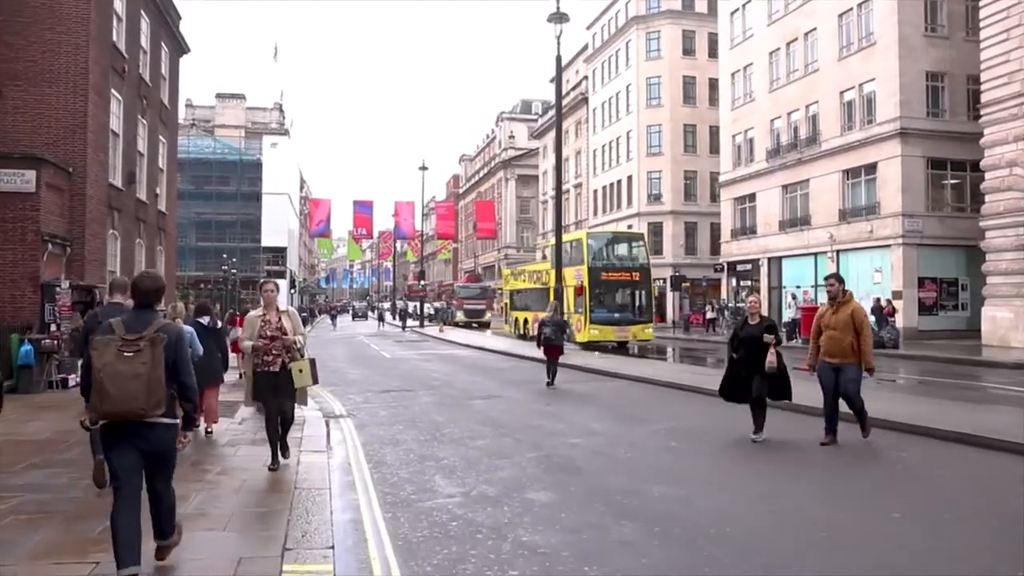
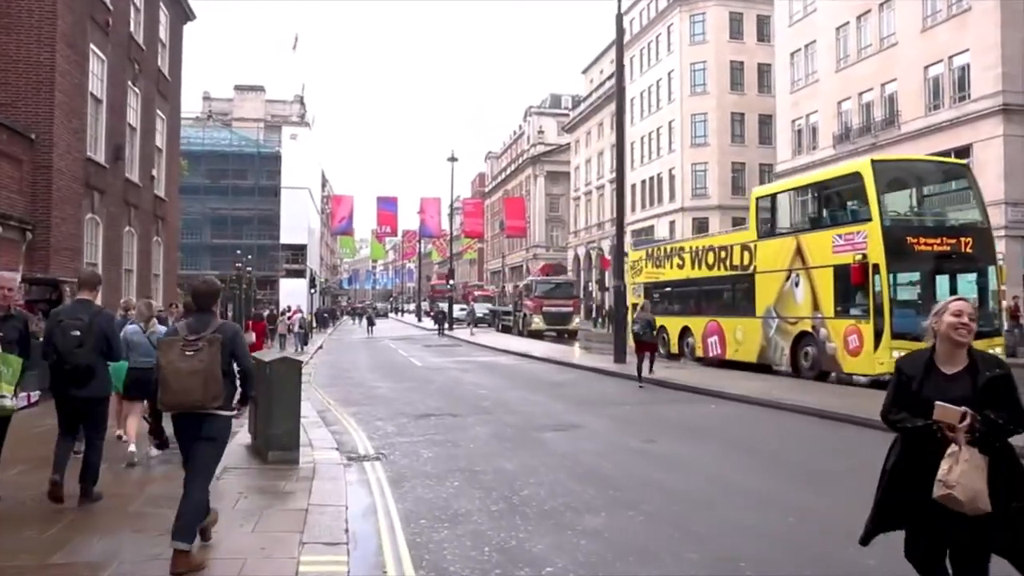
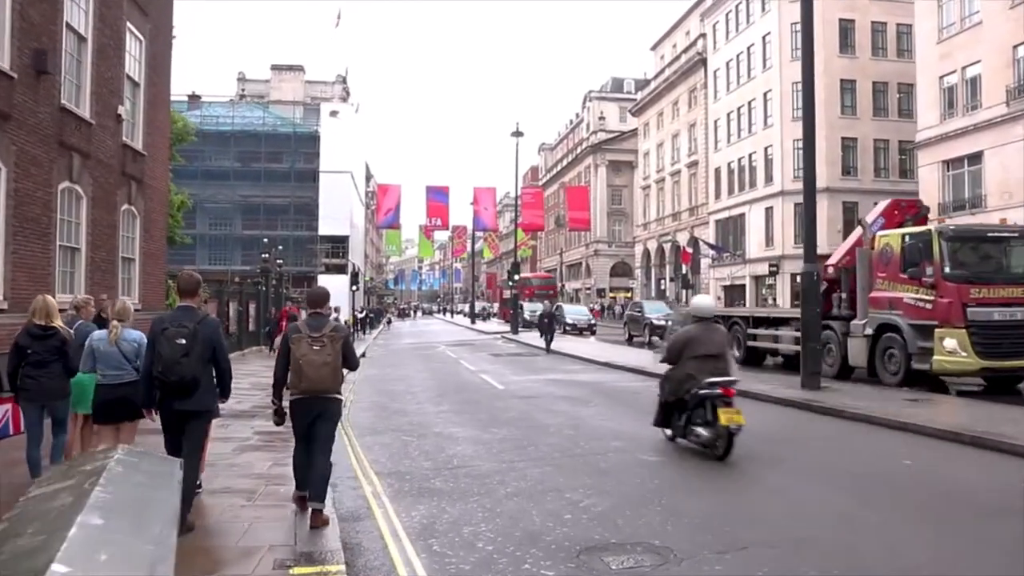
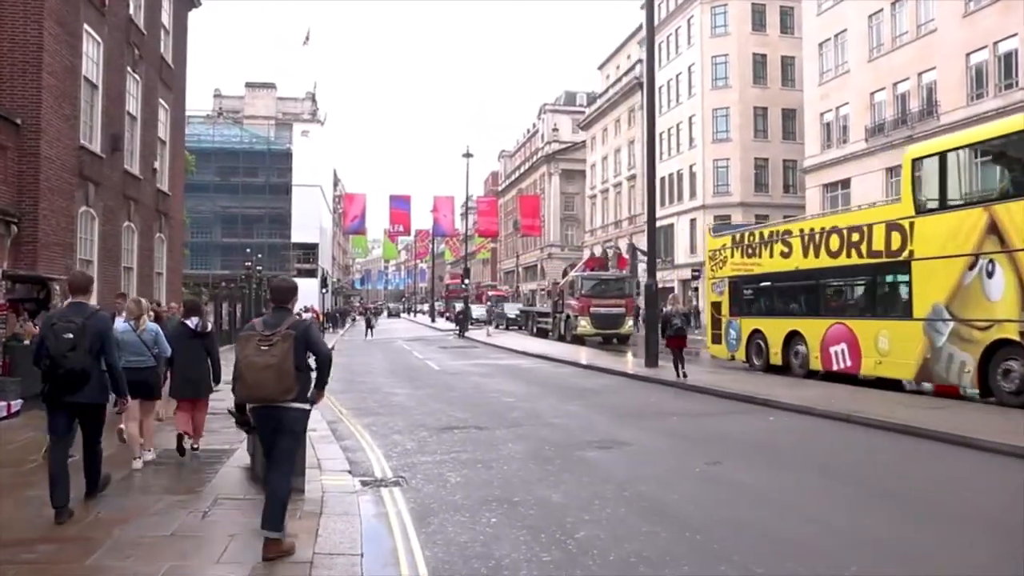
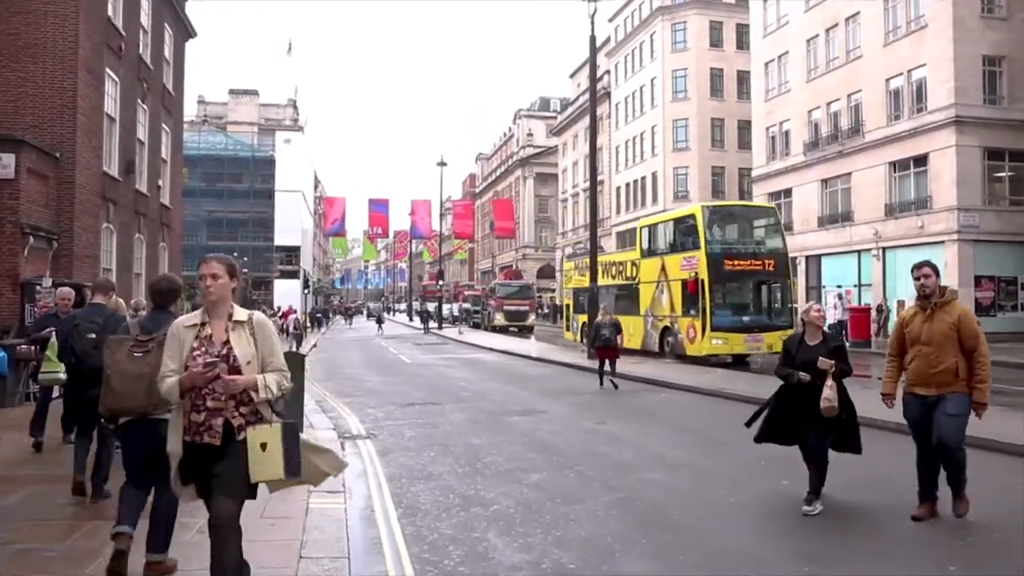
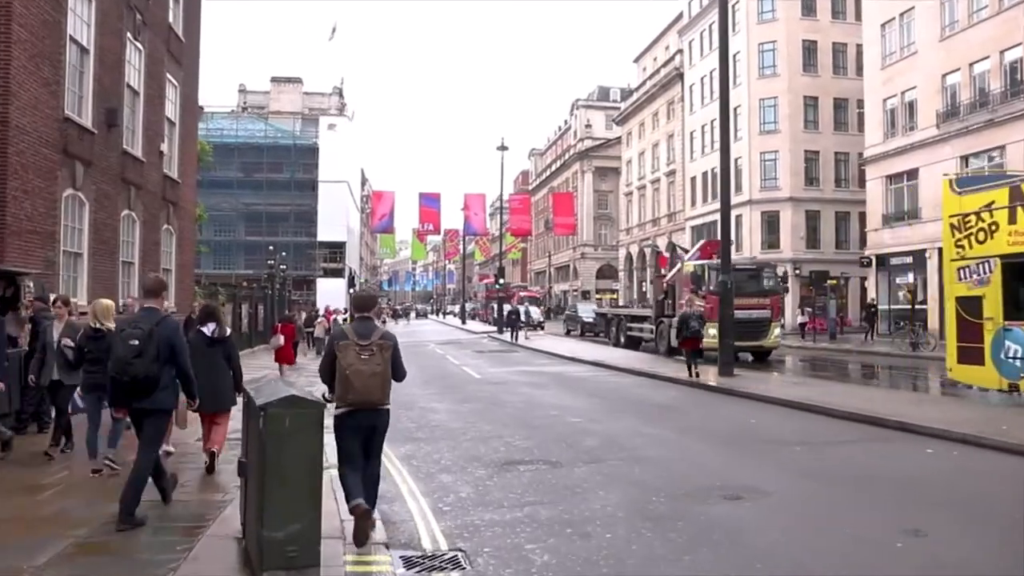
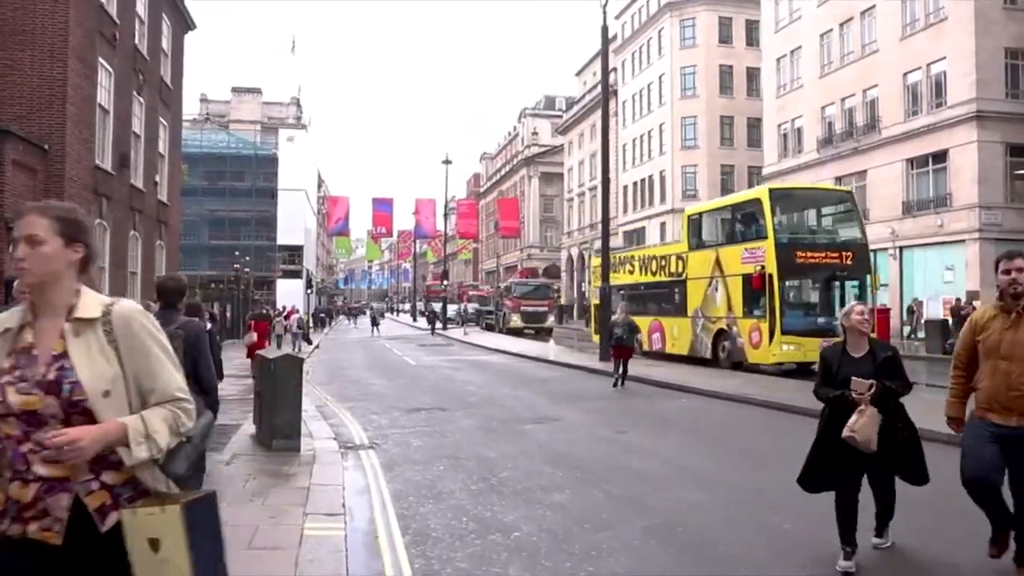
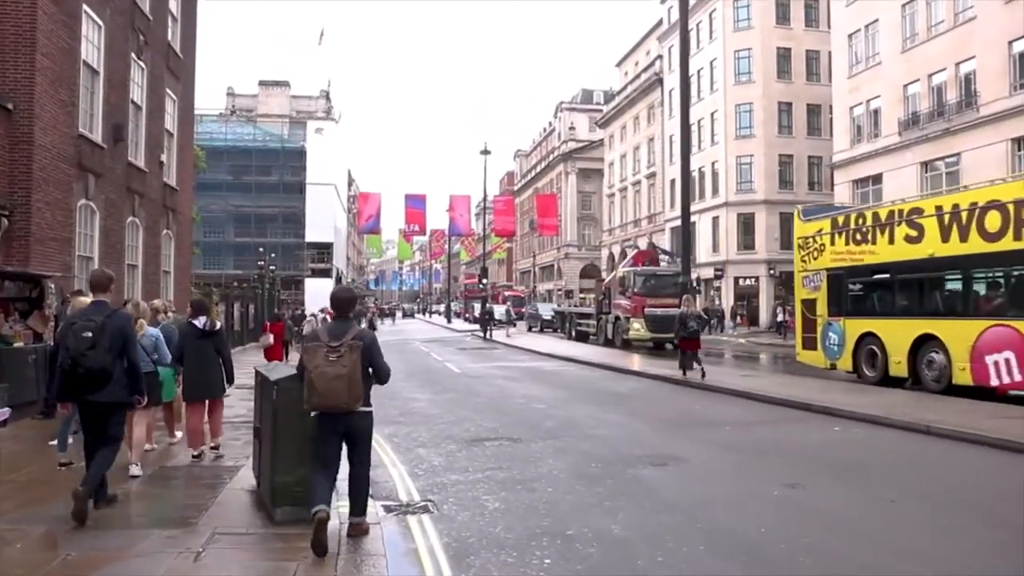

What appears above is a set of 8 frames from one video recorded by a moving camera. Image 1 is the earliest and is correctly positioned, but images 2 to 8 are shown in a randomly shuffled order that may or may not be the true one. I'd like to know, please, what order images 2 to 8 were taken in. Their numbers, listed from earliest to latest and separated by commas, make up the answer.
5, 7, 2, 4, 8, 6, 3
